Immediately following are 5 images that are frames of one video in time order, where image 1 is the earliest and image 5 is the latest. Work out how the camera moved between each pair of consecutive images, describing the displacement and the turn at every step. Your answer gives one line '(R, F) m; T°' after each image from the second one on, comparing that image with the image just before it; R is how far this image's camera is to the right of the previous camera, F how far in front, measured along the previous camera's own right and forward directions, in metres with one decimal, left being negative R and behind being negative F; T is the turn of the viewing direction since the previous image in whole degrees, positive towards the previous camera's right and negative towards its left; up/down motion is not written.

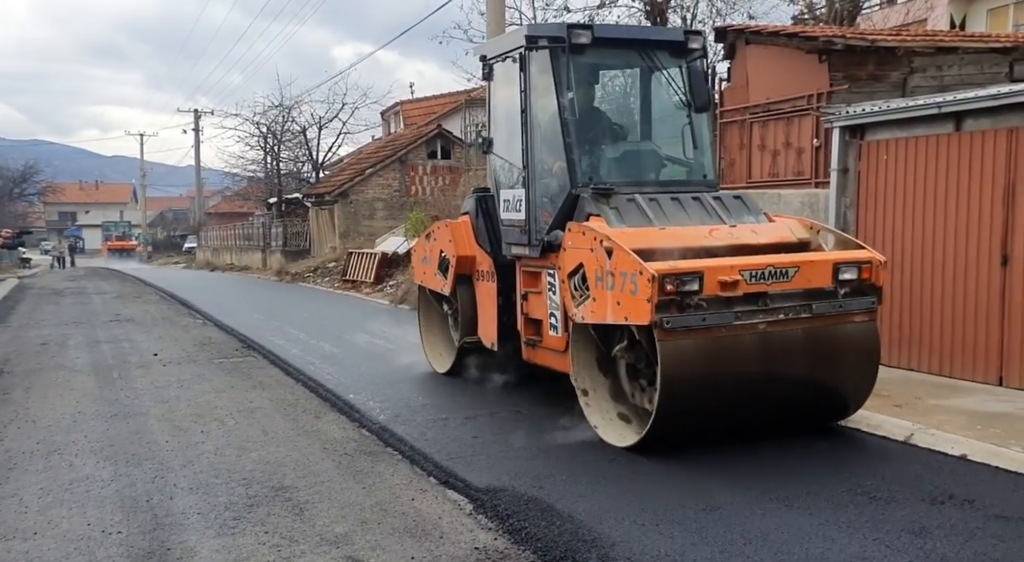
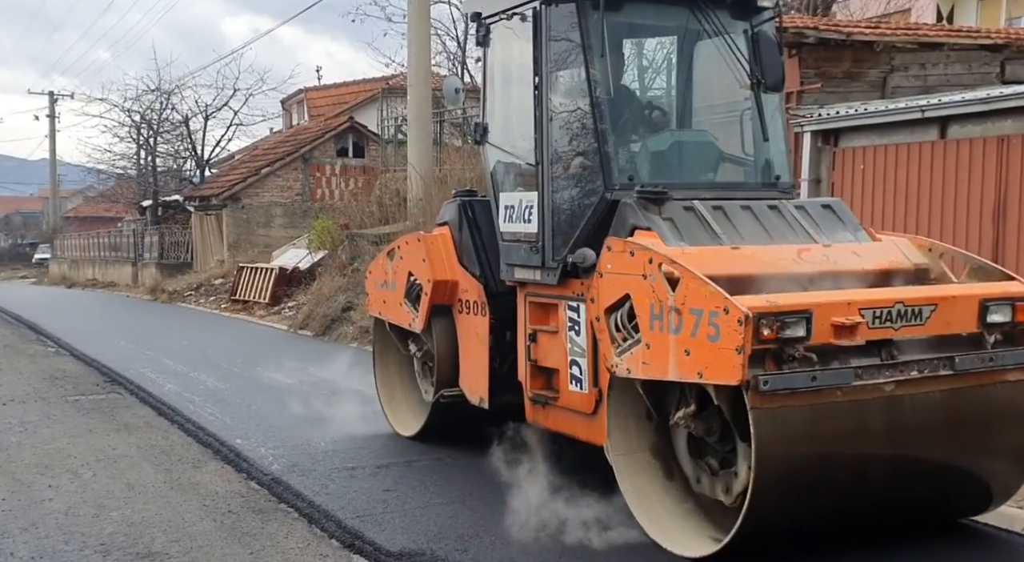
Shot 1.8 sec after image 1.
(0.0, +1.4) m; +5°
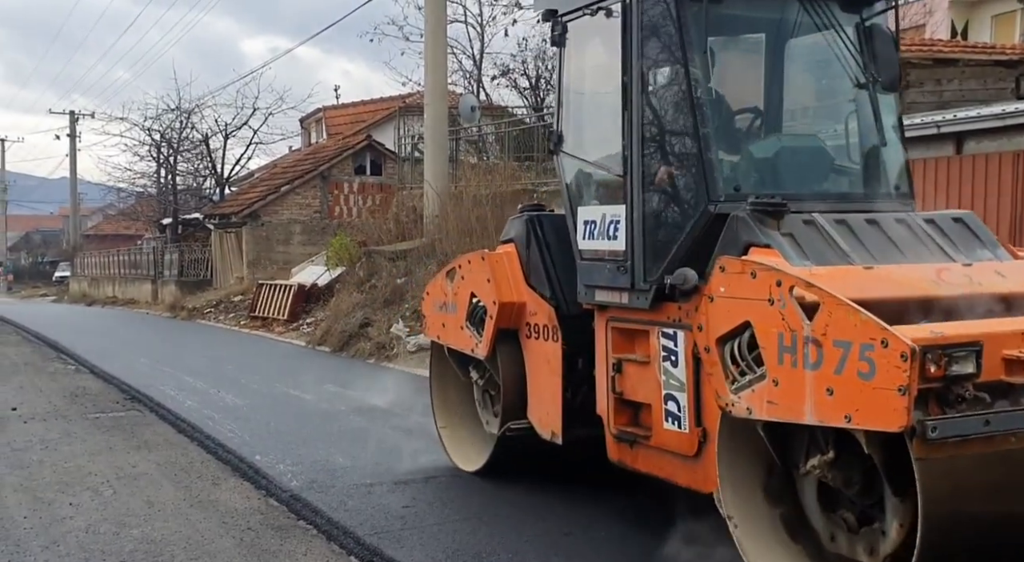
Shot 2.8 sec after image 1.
(-0.1, 0.0) m; 0°
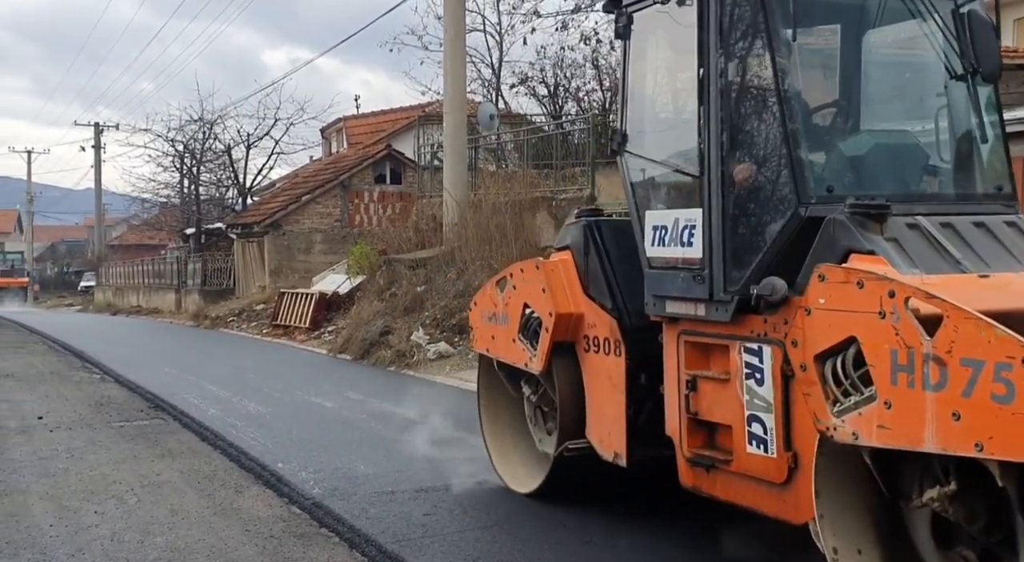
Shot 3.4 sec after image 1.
(0.0, 0.0) m; -1°
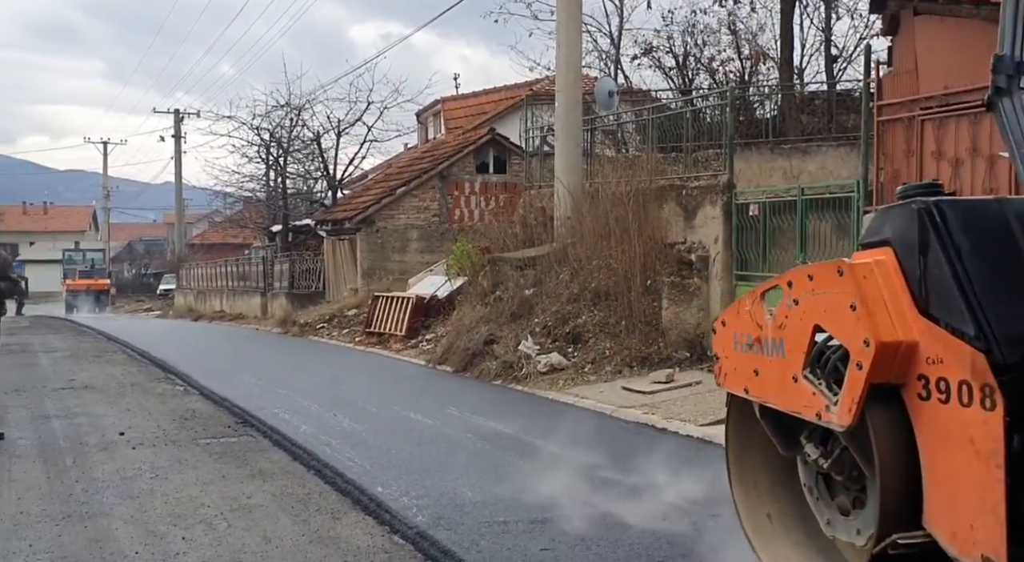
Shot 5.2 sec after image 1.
(-0.3, +0.9) m; -5°
